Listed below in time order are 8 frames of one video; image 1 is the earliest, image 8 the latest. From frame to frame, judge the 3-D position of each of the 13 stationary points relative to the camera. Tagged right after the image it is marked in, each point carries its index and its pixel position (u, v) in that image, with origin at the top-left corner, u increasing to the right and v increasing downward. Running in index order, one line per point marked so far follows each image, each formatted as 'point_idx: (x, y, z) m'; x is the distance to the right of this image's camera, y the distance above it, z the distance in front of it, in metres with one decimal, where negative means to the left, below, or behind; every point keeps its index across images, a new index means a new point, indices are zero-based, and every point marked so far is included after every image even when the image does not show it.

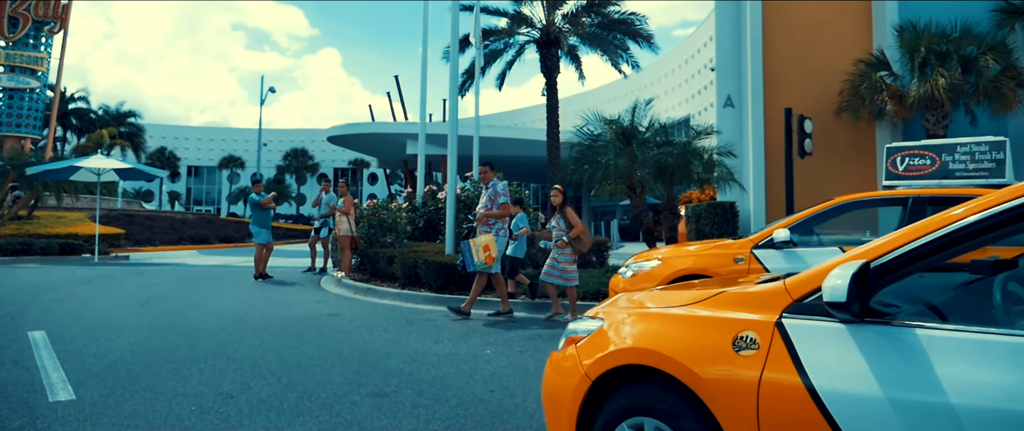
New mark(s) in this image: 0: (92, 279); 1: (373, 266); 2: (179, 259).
0: (-6.6, -1.0, +12.2) m
1: (-2.0, -0.7, +11.4) m
2: (-8.2, -1.1, +19.2) m
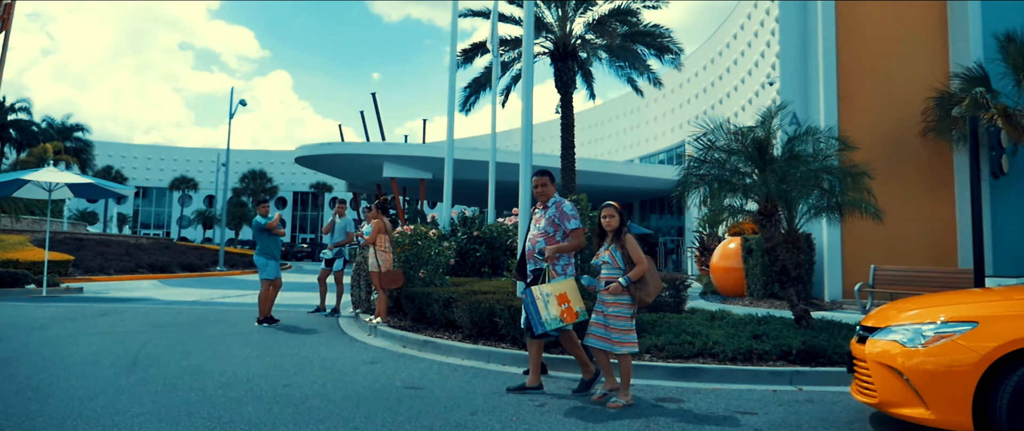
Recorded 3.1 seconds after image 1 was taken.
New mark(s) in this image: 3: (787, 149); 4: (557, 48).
0: (-5.7, -1.3, +9.5) m
1: (-1.1, -1.1, +9.0) m
2: (-7.7, -1.6, +16.3) m
3: (+2.9, +0.7, +8.1) m
4: (+1.1, +4.3, +20.1) m
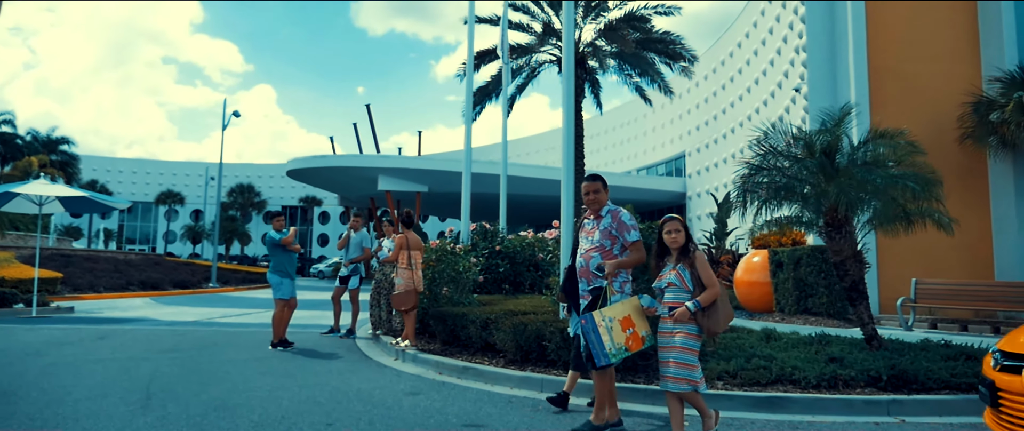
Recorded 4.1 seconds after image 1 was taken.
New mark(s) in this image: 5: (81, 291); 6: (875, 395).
0: (-5.2, -1.5, +8.7) m
1: (-0.6, -1.2, +8.3) m
2: (-7.4, -1.9, +15.5) m
3: (+3.3, +0.6, +7.5) m
4: (+1.3, +4.0, +19.5) m
5: (-10.7, -1.9, +19.4) m
6: (+2.7, -1.4, +5.9) m
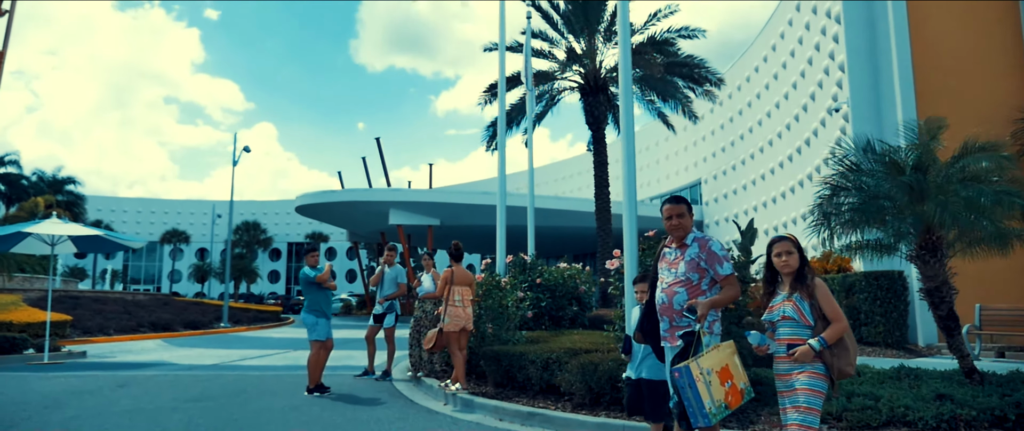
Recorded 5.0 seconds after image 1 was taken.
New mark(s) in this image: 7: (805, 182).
0: (-4.7, -1.9, +8.0) m
1: (-0.1, -1.5, +7.6) m
2: (-6.8, -2.6, +14.8) m
3: (+3.9, +0.4, +6.9) m
4: (+1.8, +3.2, +19.0) m
5: (-10.0, -2.8, +18.7) m
6: (+3.3, -1.5, +5.3) m
7: (+7.1, +0.8, +19.3) m
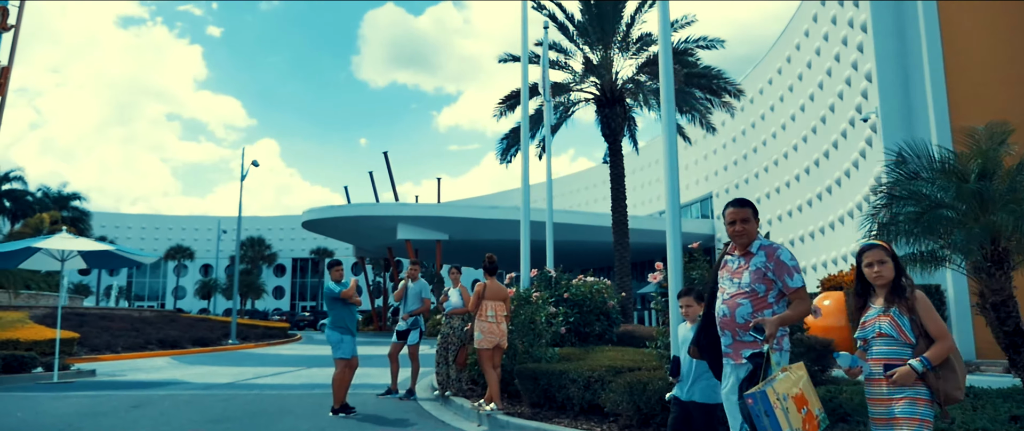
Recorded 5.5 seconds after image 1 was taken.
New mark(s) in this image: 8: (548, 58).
0: (-4.3, -2.0, +7.6) m
1: (+0.3, -1.6, +7.2) m
2: (-6.4, -2.9, +14.4) m
3: (+4.2, +0.3, +6.6) m
4: (+2.2, +2.9, +18.7) m
5: (-9.7, -3.2, +18.3) m
6: (+3.7, -1.5, +4.9) m
7: (+7.5, +0.5, +18.9) m
8: (+0.7, +3.2, +16.1) m
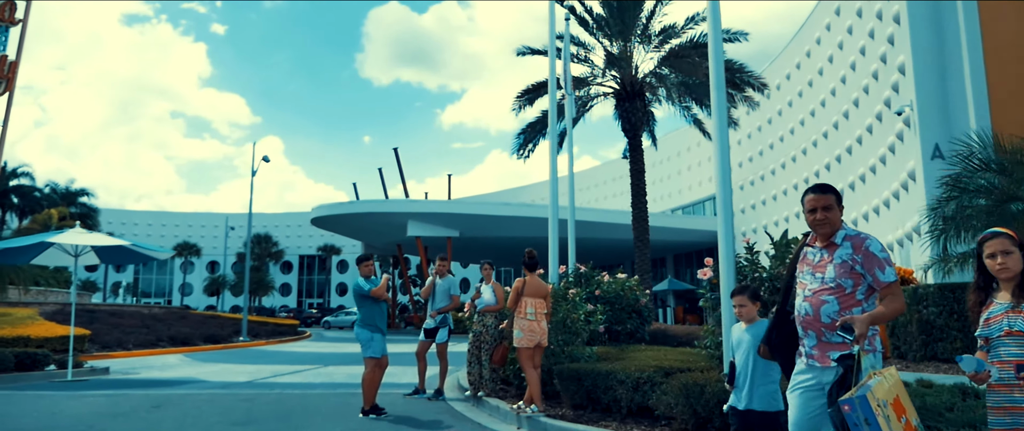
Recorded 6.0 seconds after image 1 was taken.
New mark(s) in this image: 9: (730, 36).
0: (-3.9, -1.9, +7.3) m
1: (+0.7, -1.6, +6.9) m
2: (-6.0, -2.8, +14.1) m
3: (+4.6, +0.4, +6.2) m
4: (+2.6, +3.0, +18.4) m
5: (-9.2, -3.1, +18.0) m
6: (+4.0, -1.5, +4.5) m
7: (+7.9, +0.6, +18.6) m
8: (+1.2, +3.3, +15.7) m
9: (+4.8, +4.0, +17.4) m
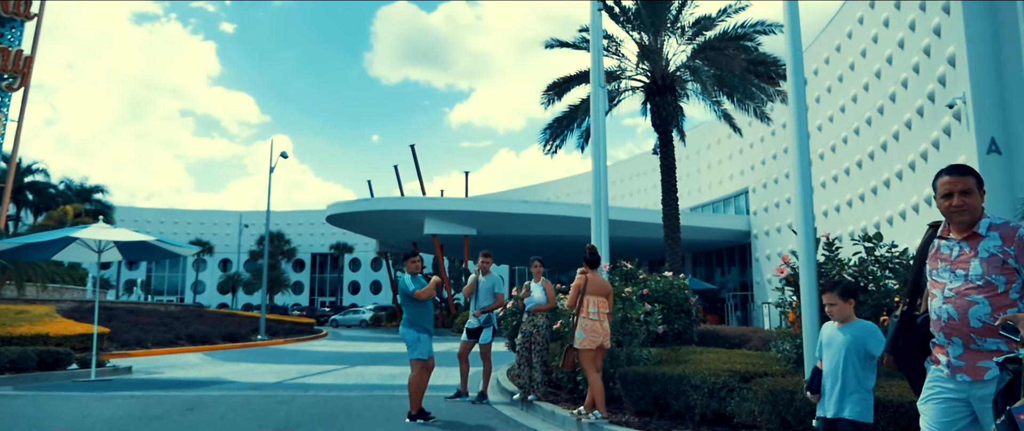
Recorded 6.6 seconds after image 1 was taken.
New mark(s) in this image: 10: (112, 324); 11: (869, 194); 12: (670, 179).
0: (-3.4, -1.9, +6.9) m
1: (+1.2, -1.5, +6.5) m
2: (-5.5, -2.7, +13.7) m
3: (+5.1, +0.4, +5.7) m
4: (+3.2, +3.1, +17.9) m
5: (-8.6, -3.0, +17.7) m
6: (+4.5, -1.4, +4.0) m
7: (+8.5, +0.6, +18.0) m
8: (+1.8, +3.4, +15.2) m
9: (+5.5, +4.0, +16.9) m
10: (-10.2, -2.7, +19.8) m
11: (+8.6, +0.5, +18.8) m
12: (+3.6, +0.8, +18.0) m
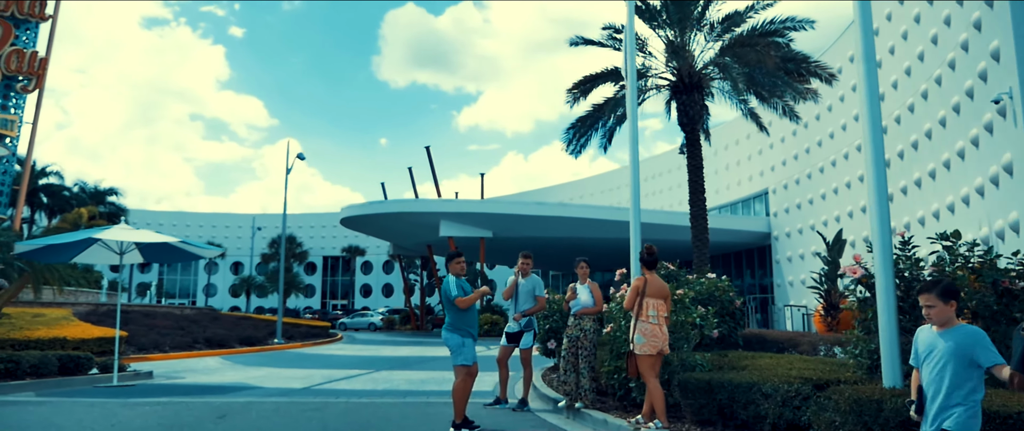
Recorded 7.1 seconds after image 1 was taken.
0: (-3.0, -1.9, +6.6) m
1: (+1.6, -1.5, +6.1) m
2: (-5.0, -2.7, +13.4) m
3: (+5.5, +0.5, +5.3) m
4: (+3.8, +3.0, +17.5) m
5: (-8.1, -3.0, +17.4) m
6: (+4.9, -1.4, +3.6) m
7: (+9.1, +0.6, +17.6) m
8: (+2.3, +3.4, +14.9) m
9: (+6.0, +4.0, +16.5) m
10: (-9.6, -2.8, +19.6) m
11: (+9.2, +0.5, +18.4) m
12: (+4.2, +0.8, +17.6) m
